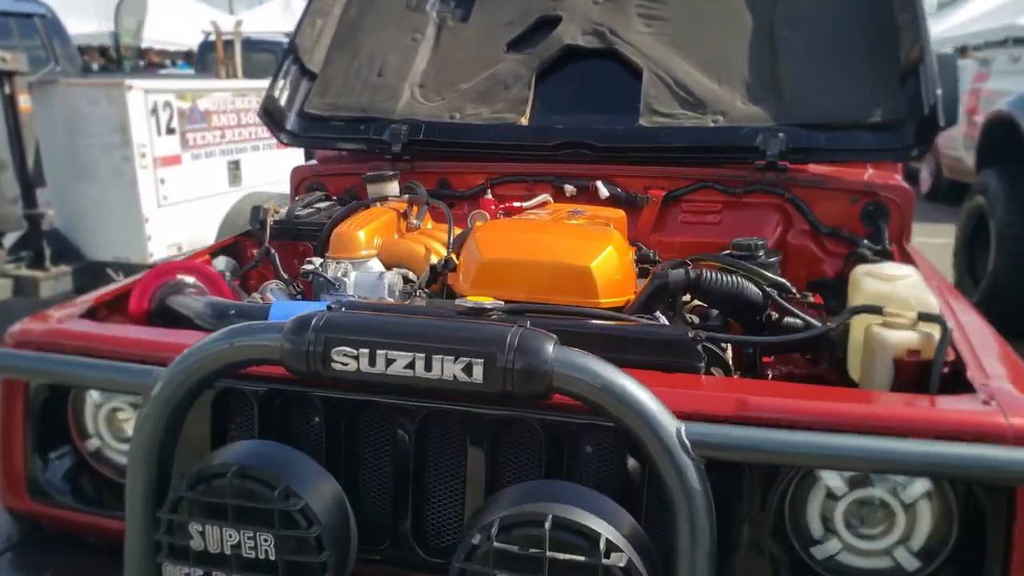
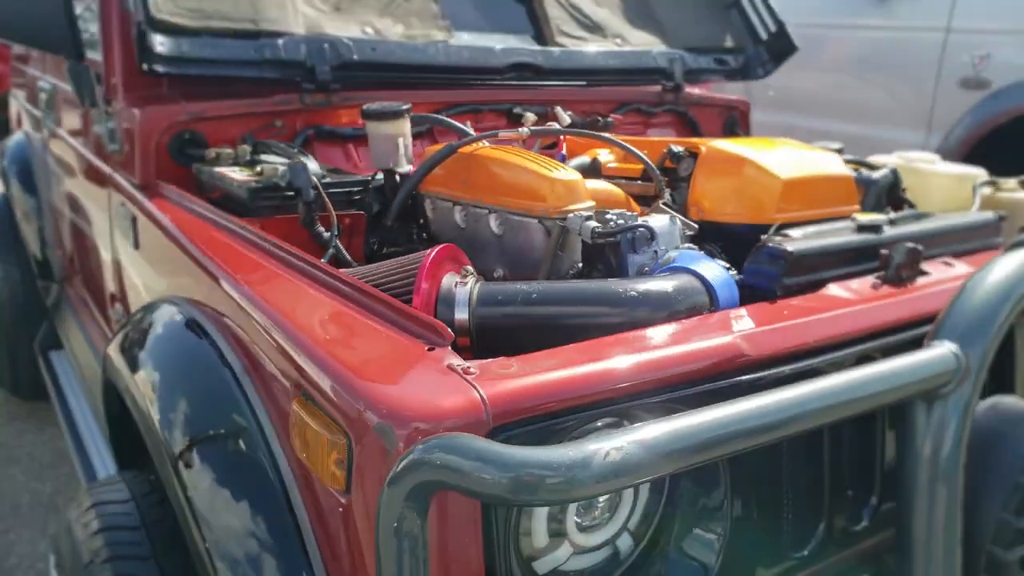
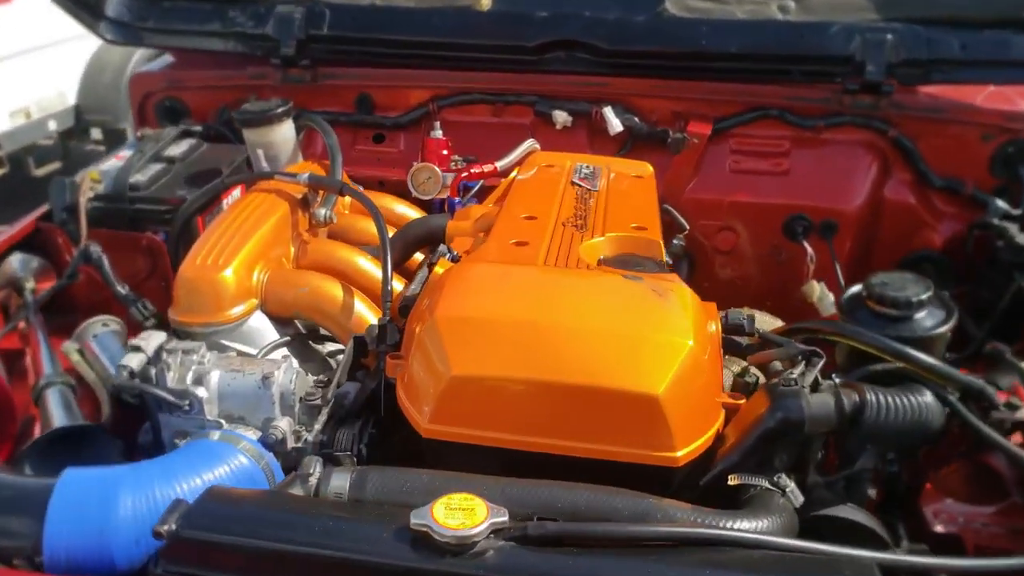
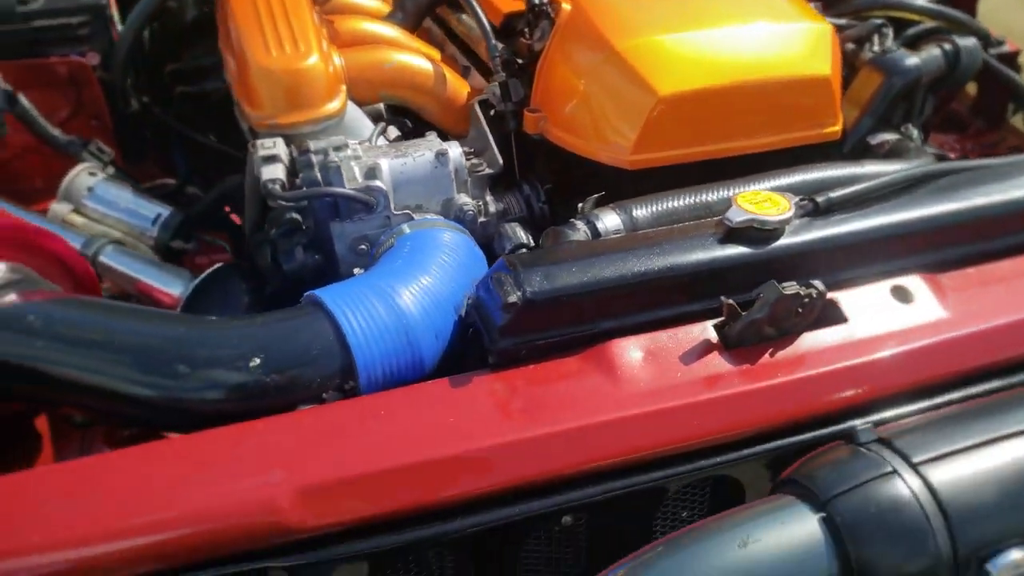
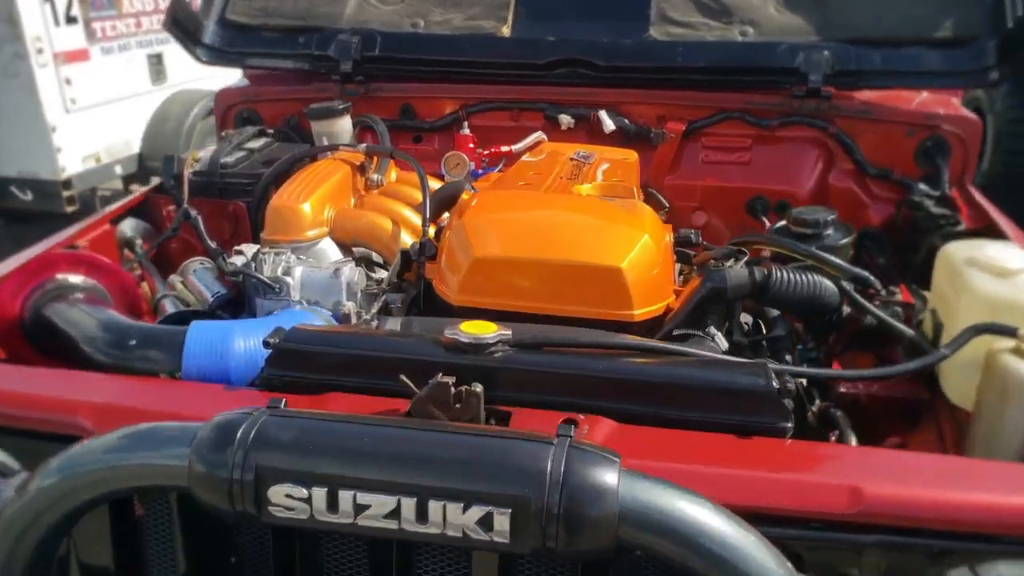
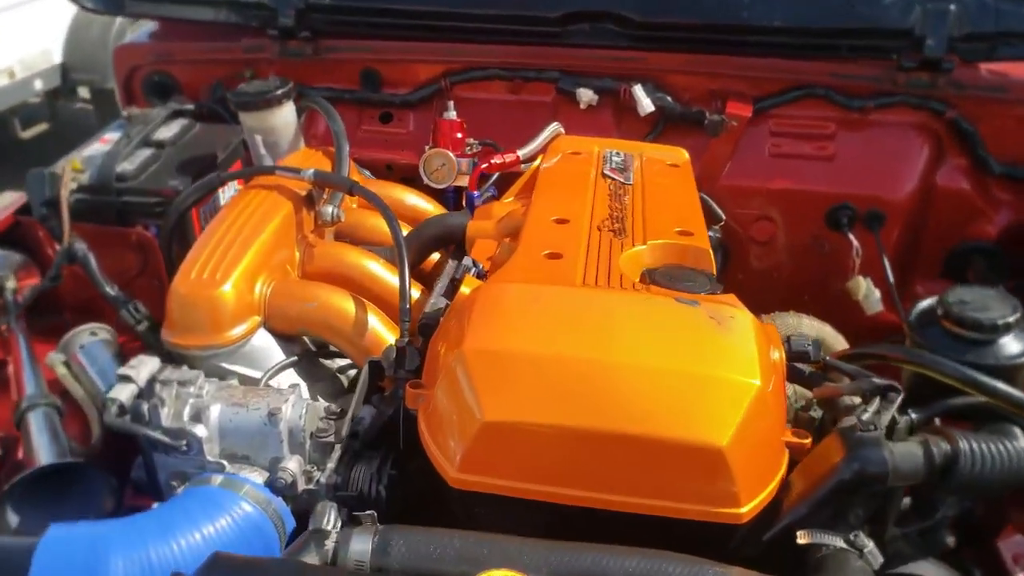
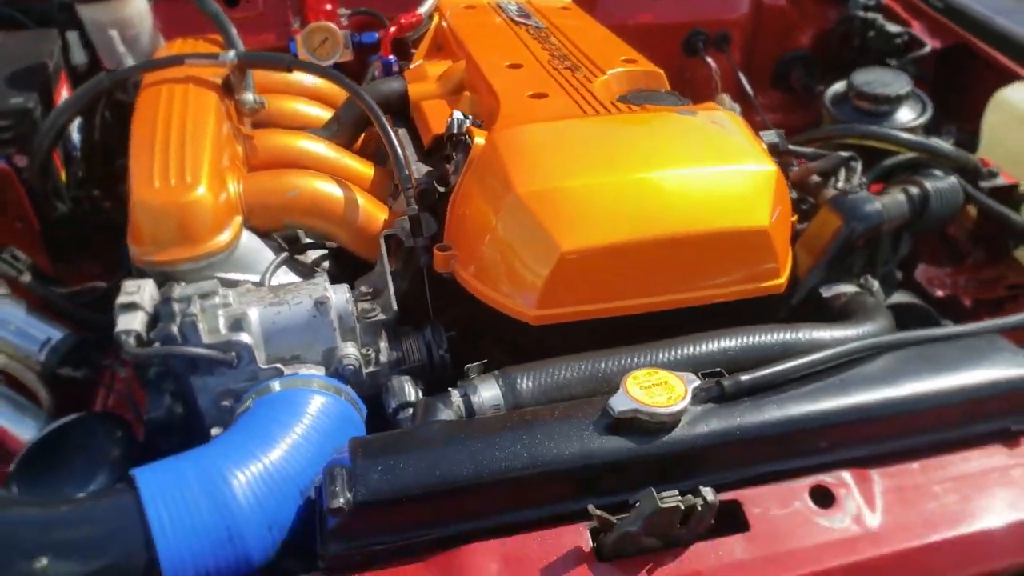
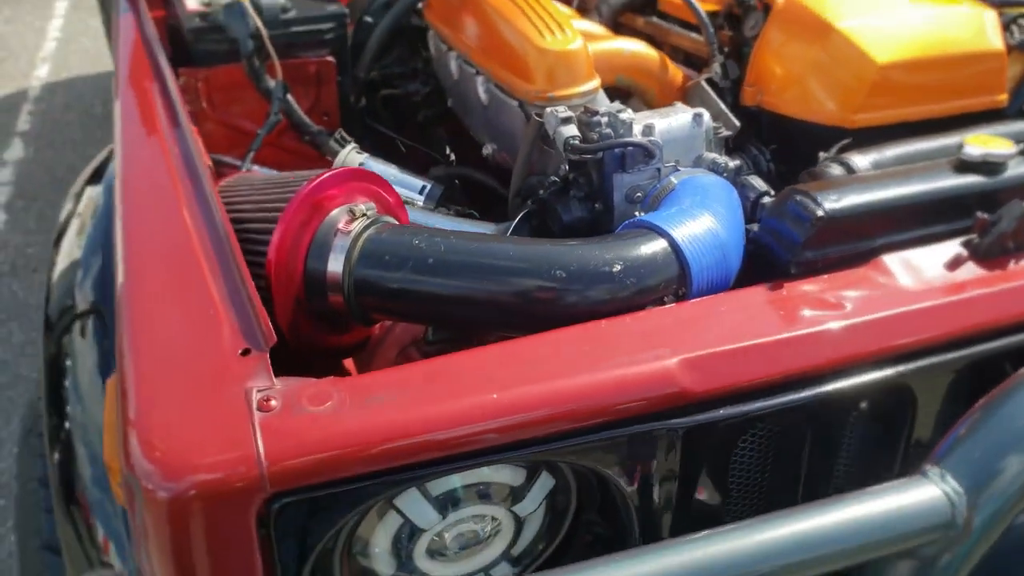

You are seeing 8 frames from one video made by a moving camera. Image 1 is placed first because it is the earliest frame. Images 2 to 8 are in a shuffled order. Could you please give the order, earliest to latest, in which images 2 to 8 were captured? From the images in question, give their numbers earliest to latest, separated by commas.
5, 3, 6, 7, 4, 8, 2
